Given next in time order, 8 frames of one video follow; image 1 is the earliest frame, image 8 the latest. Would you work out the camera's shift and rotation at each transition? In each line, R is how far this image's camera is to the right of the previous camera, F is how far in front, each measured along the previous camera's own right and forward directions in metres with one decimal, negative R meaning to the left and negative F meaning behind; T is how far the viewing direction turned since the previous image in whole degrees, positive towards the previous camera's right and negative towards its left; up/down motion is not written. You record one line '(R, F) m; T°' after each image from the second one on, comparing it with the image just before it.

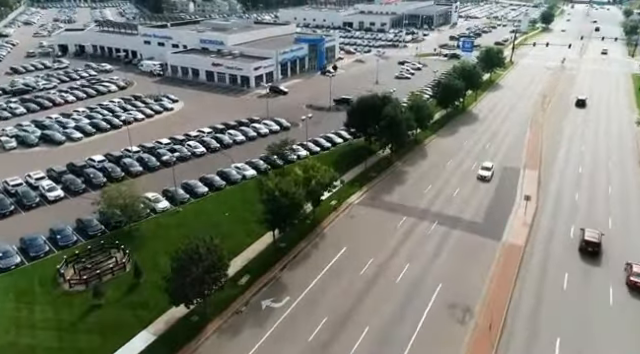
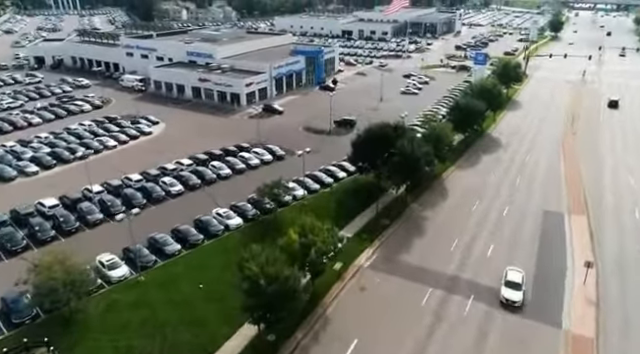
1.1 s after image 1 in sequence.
(-0.2, +7.9) m; 0°
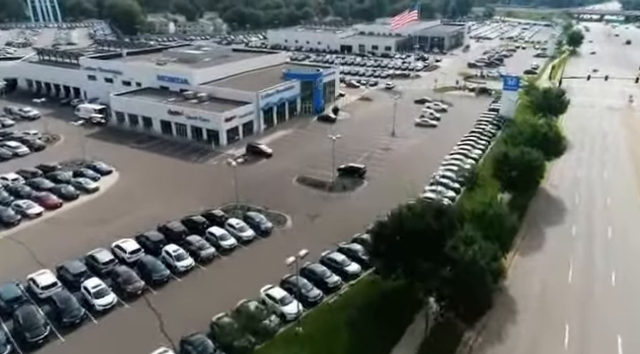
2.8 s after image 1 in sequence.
(-0.3, +13.6) m; 0°
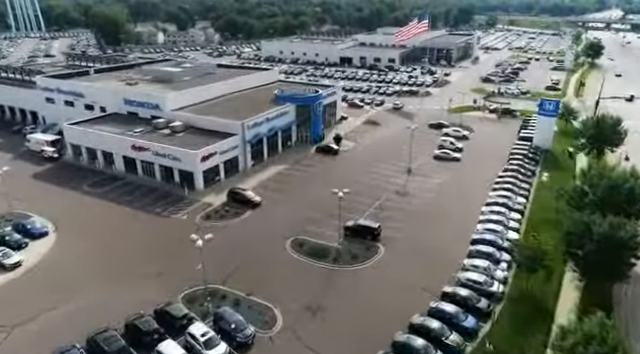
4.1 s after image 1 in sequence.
(-0.3, +11.0) m; 0°
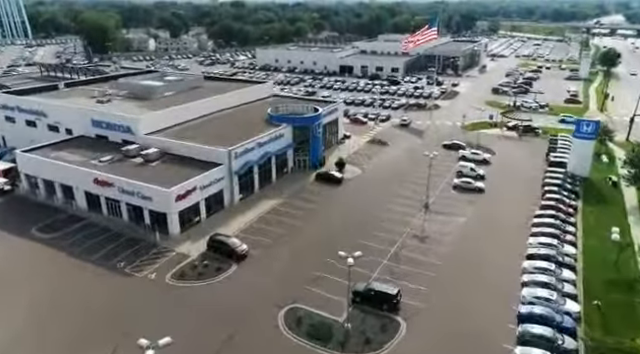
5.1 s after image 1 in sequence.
(-0.3, +7.8) m; 0°
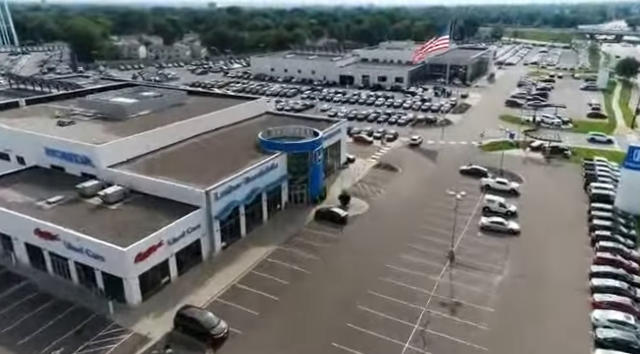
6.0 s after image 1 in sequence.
(-0.2, +7.9) m; 0°
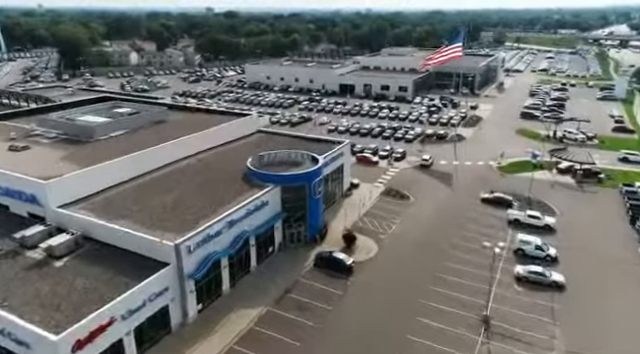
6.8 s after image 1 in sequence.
(-0.1, +7.0) m; 0°
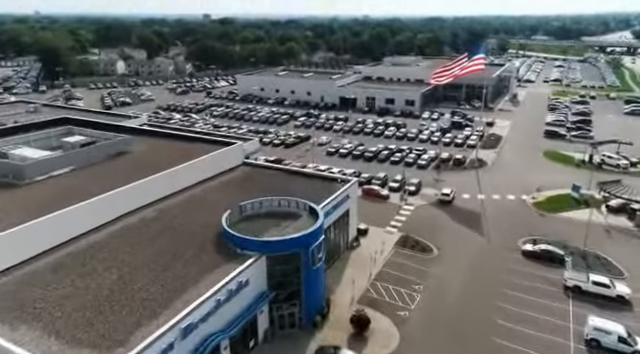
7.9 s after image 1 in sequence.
(-0.2, +9.5) m; 0°
